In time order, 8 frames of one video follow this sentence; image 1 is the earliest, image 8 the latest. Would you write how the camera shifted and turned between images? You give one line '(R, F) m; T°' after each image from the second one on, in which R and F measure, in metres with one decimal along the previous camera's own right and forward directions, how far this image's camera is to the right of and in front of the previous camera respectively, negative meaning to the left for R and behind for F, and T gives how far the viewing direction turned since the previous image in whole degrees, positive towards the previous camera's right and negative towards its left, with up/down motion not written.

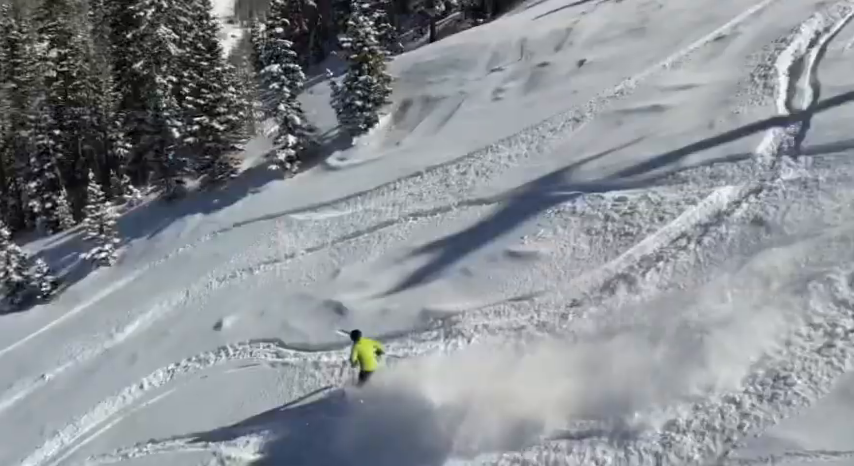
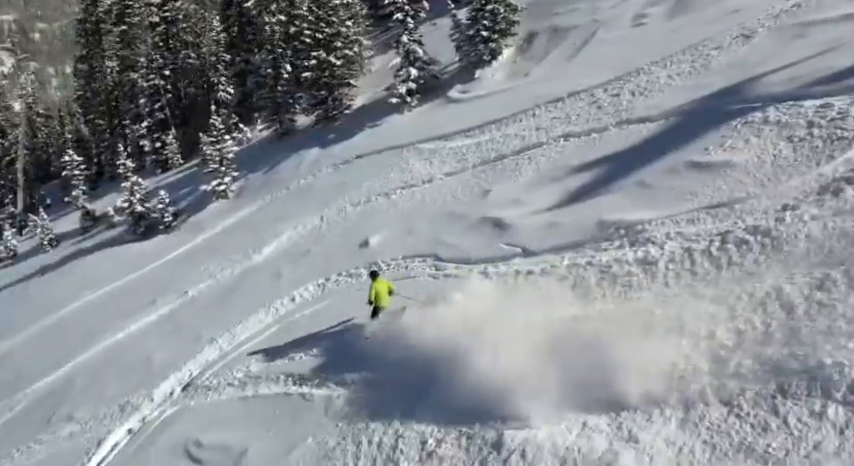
(-2.2, +0.1) m; -5°
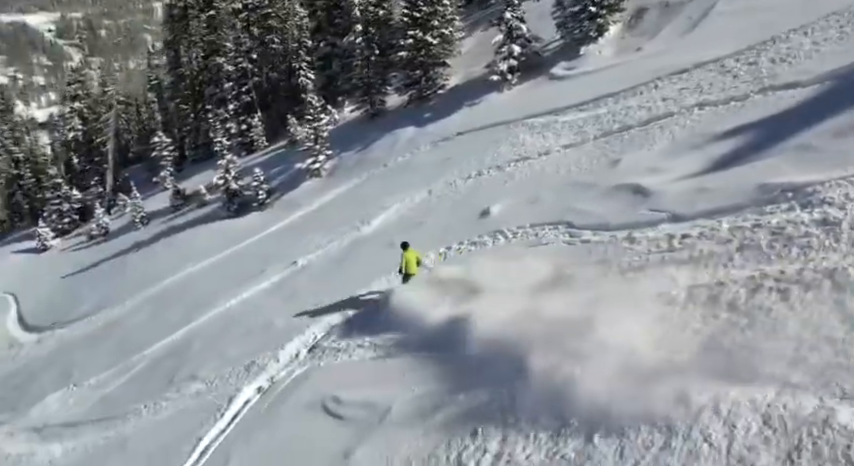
(-1.9, +0.1) m; -4°
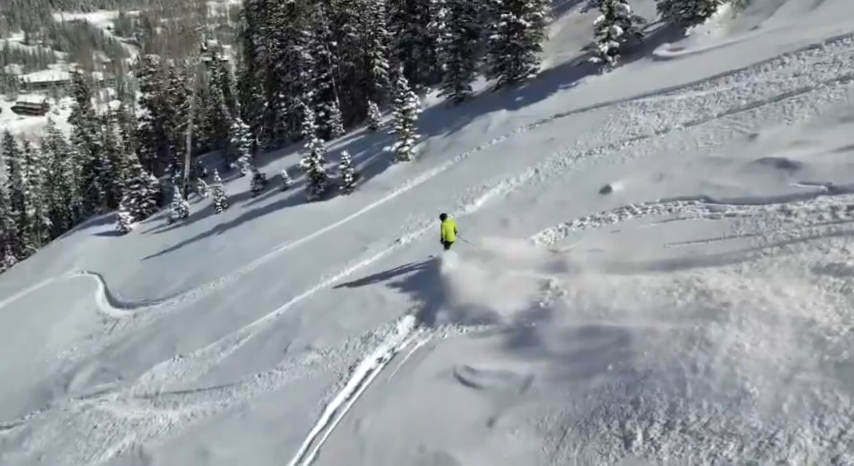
(-1.9, +0.1) m; -4°
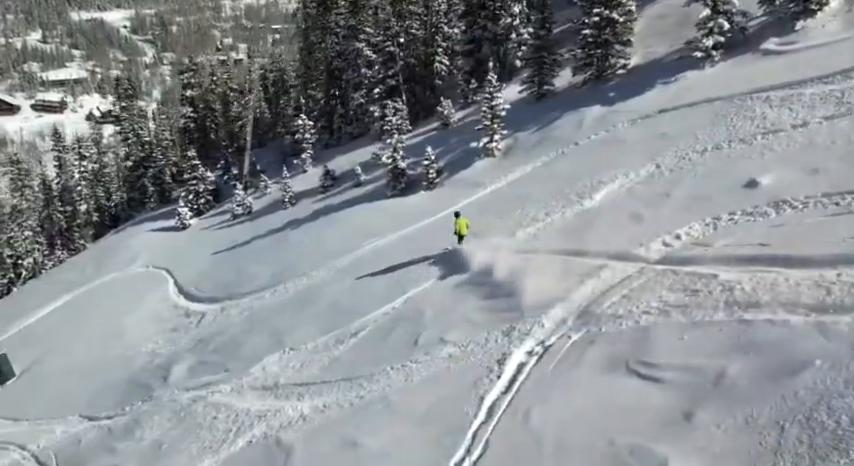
(-3.2, 0.0) m; -1°
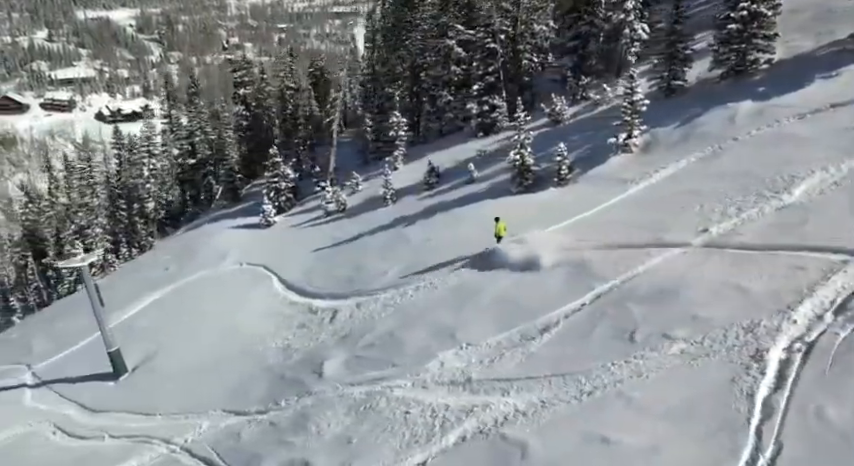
(-5.7, +0.1) m; -1°
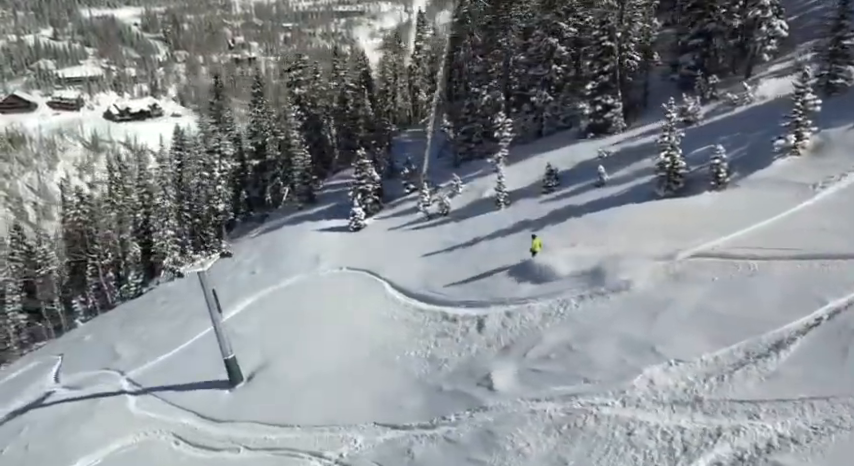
(-6.3, +1.2) m; -1°
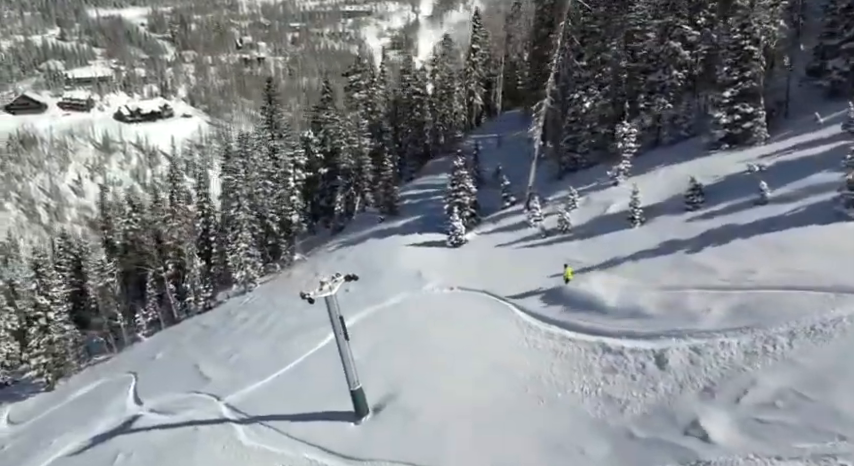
(-6.7, +2.6) m; -1°
